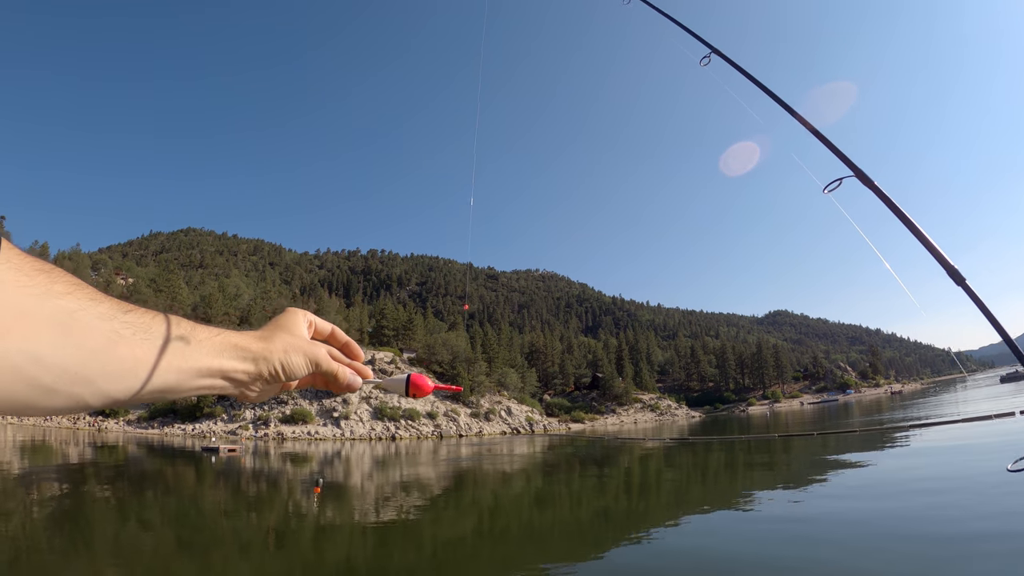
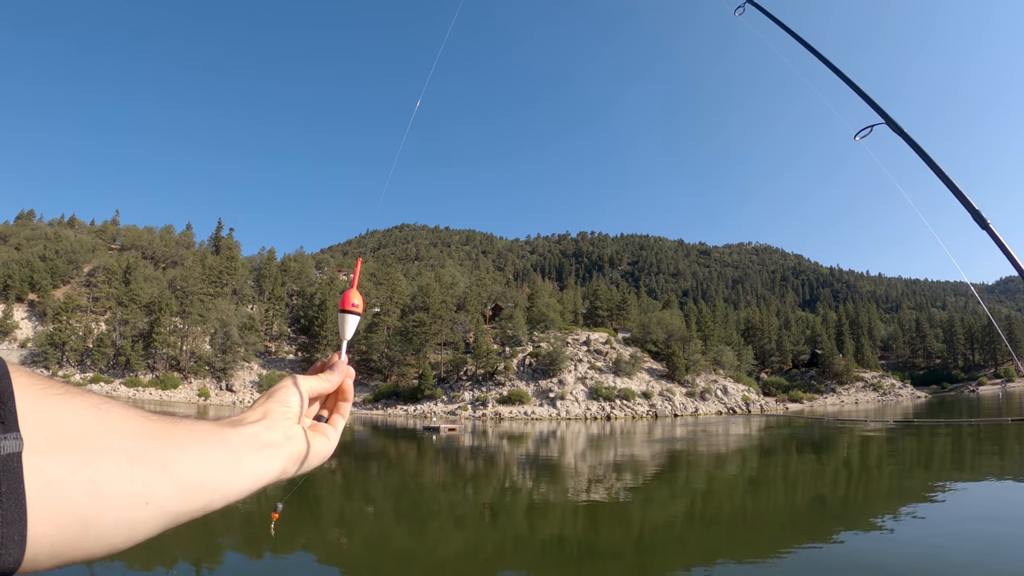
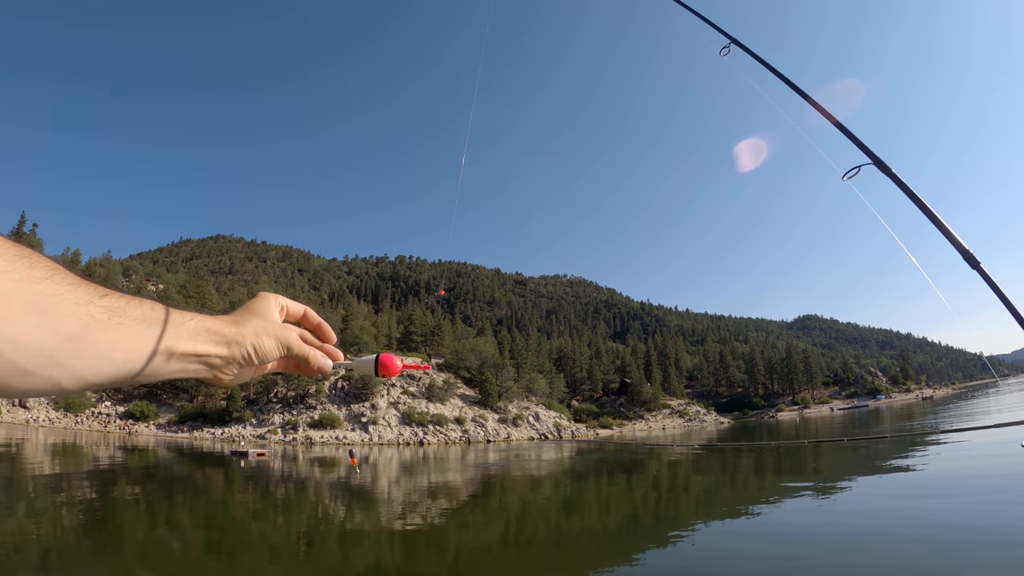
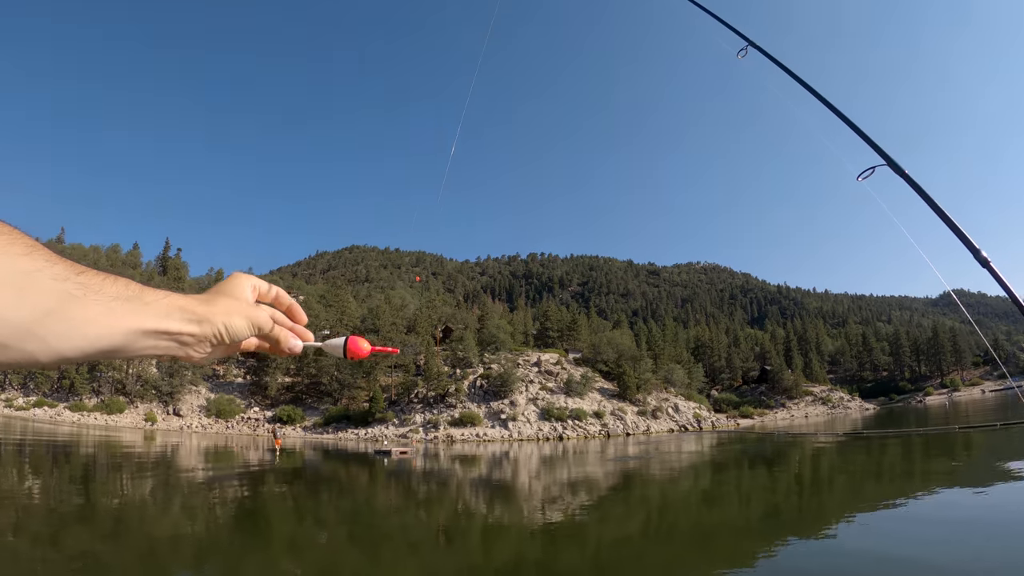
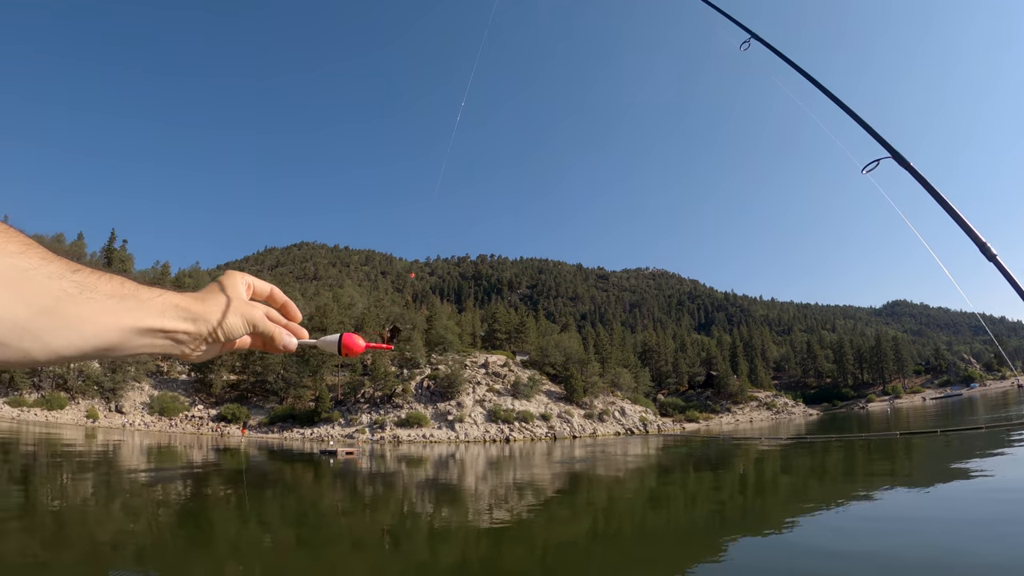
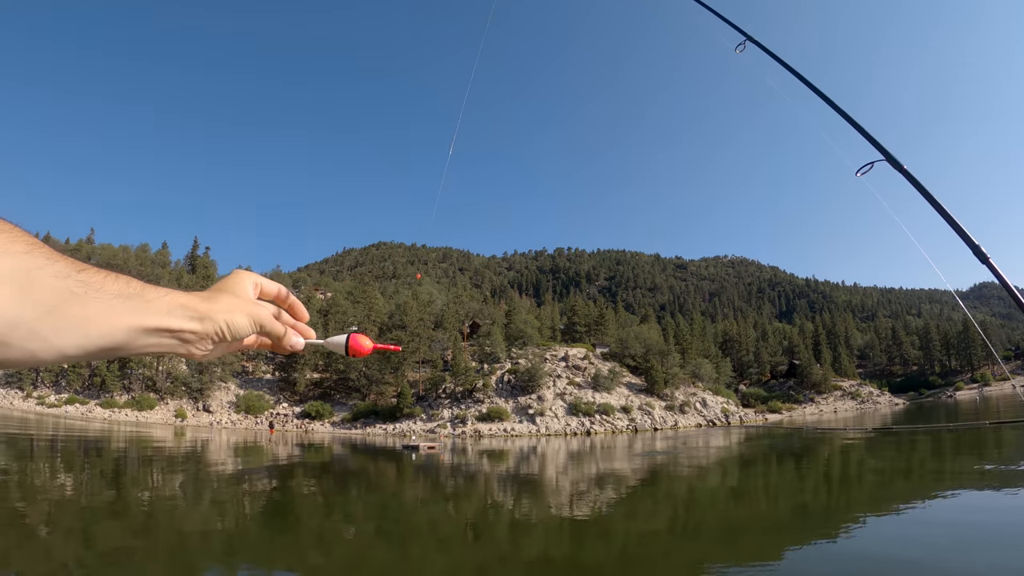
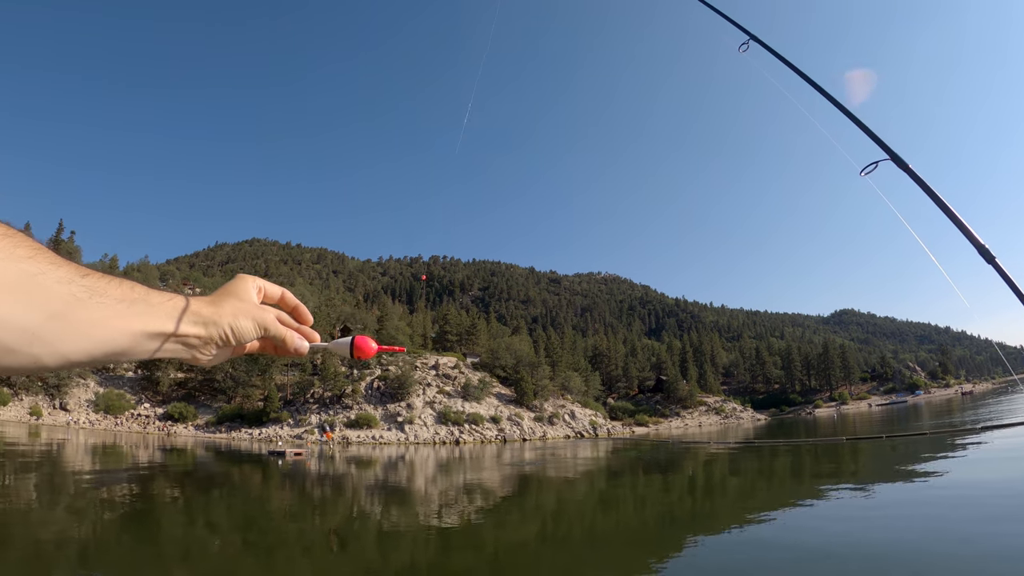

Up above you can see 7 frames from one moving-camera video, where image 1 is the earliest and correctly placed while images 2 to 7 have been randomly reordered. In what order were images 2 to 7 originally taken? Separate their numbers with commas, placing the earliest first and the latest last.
3, 7, 5, 4, 6, 2
